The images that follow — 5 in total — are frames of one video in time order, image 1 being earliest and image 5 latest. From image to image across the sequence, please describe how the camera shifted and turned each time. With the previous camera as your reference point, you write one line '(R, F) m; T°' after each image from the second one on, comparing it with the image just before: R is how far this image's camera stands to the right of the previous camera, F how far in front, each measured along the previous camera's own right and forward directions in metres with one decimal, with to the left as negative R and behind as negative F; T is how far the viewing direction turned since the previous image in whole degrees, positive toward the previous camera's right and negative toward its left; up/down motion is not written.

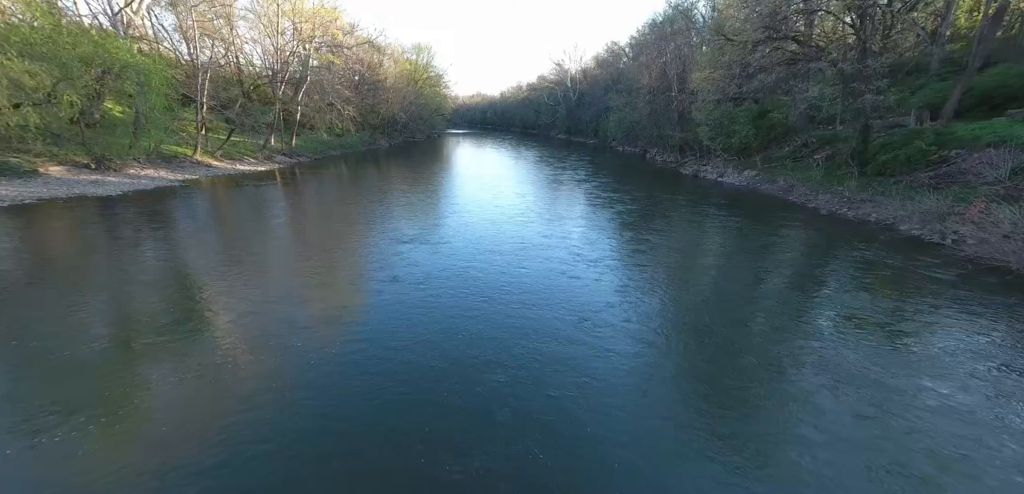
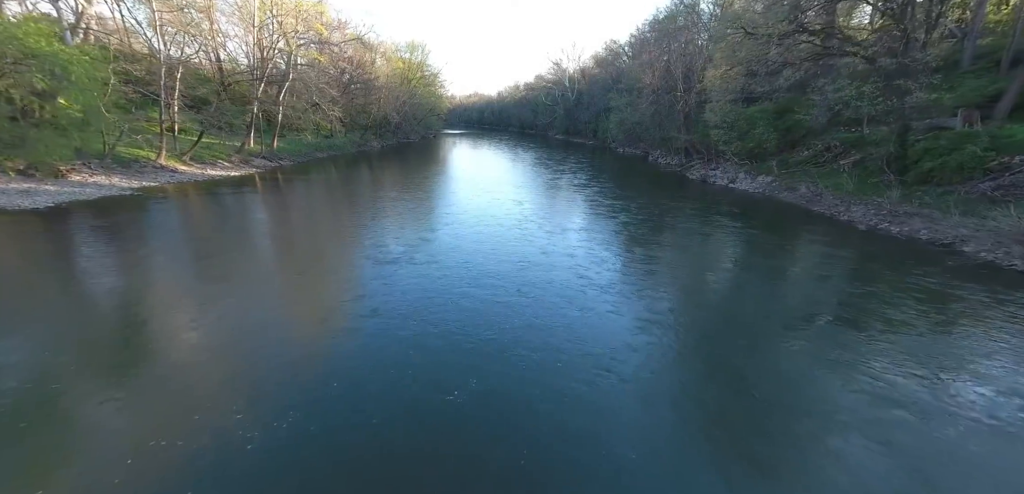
(0.0, +1.5) m; 0°
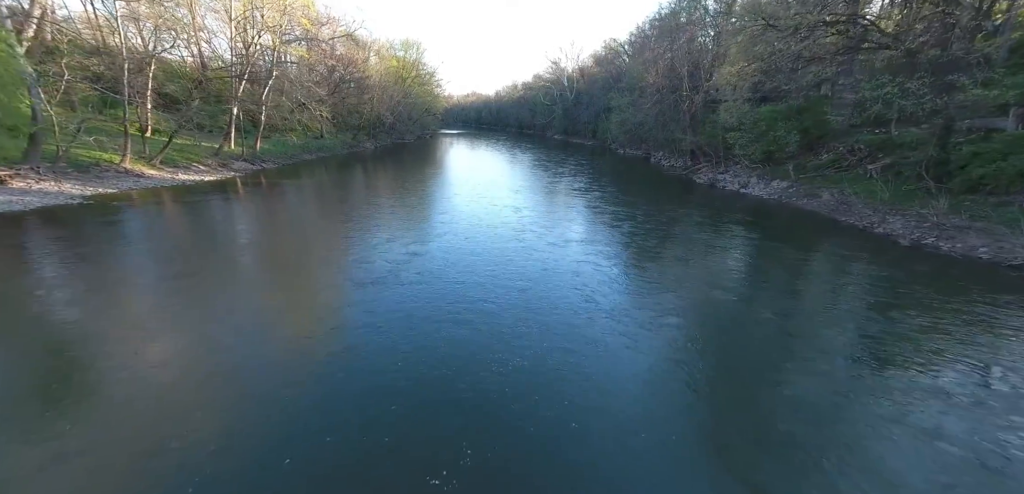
(0.0, +1.3) m; 0°
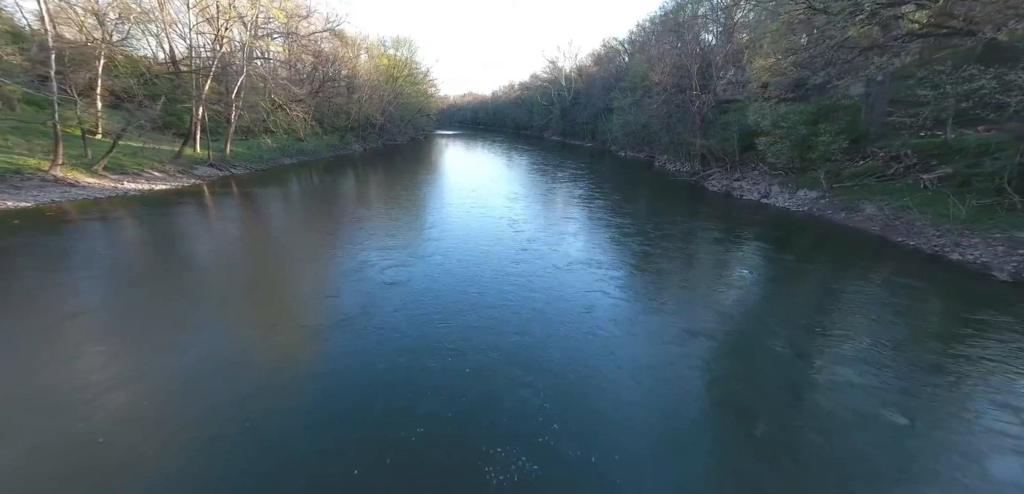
(0.0, +2.0) m; 0°
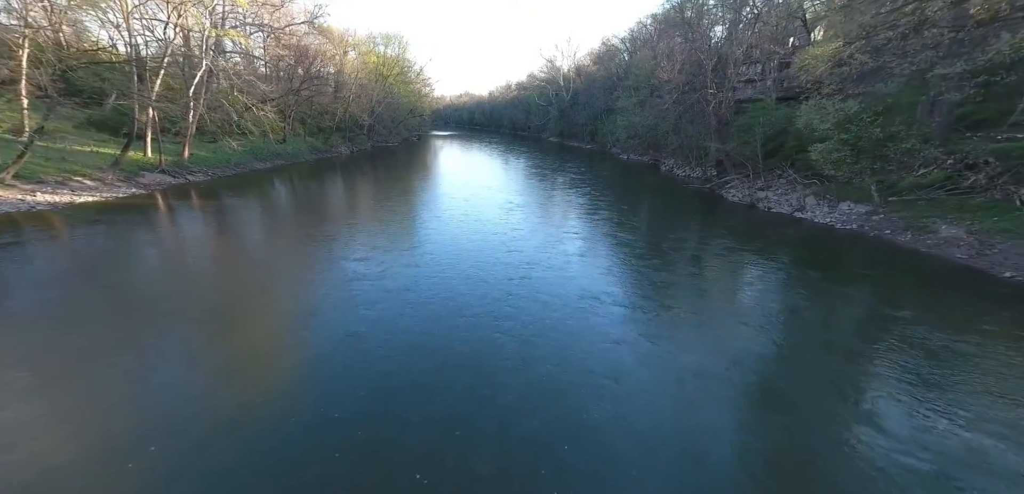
(0.0, +2.4) m; 0°
